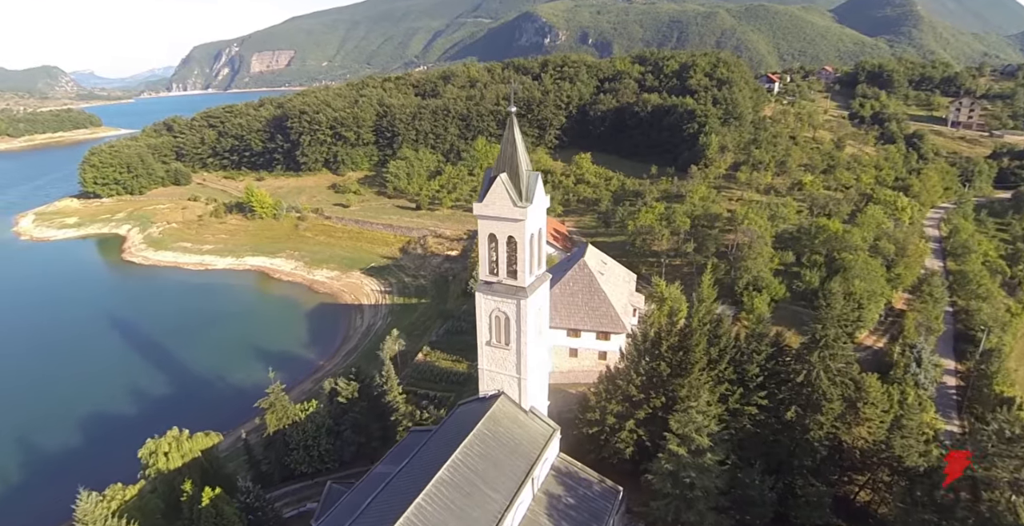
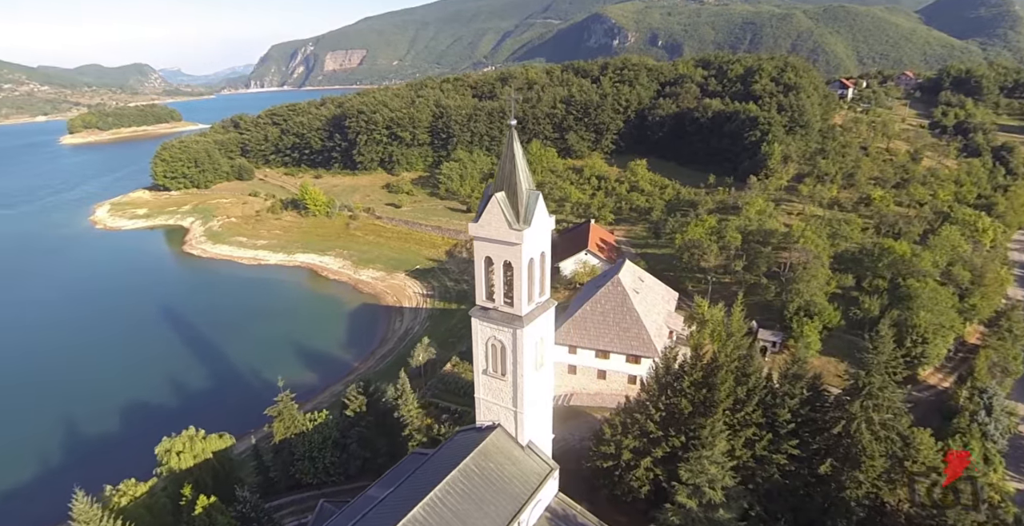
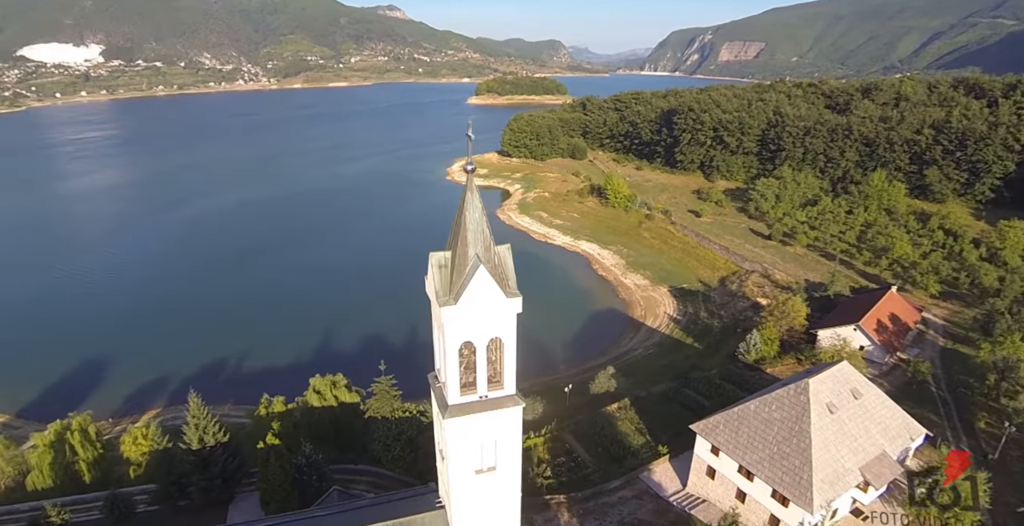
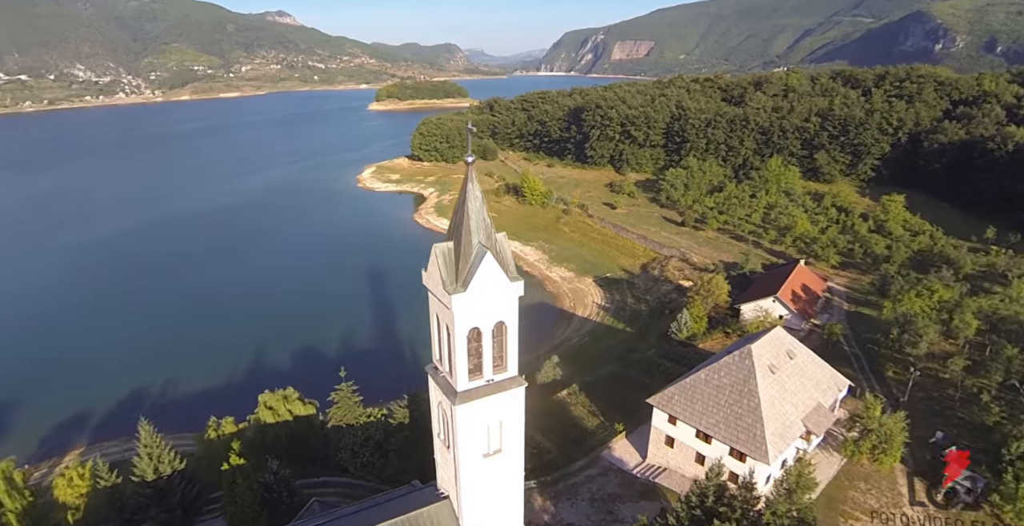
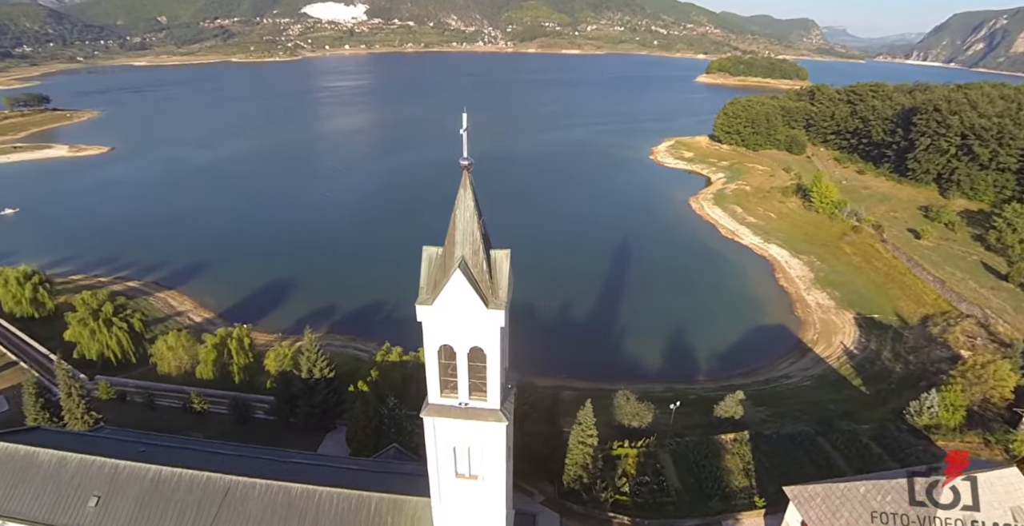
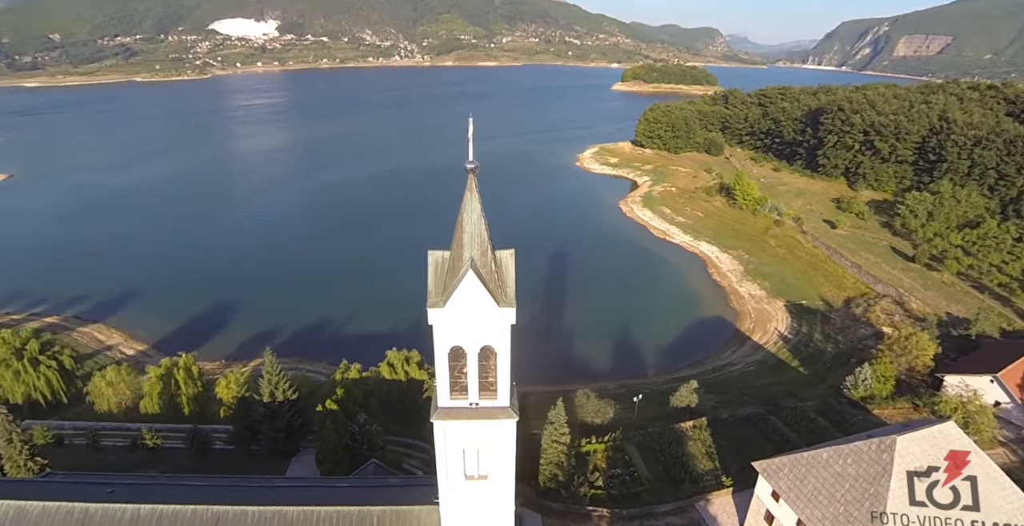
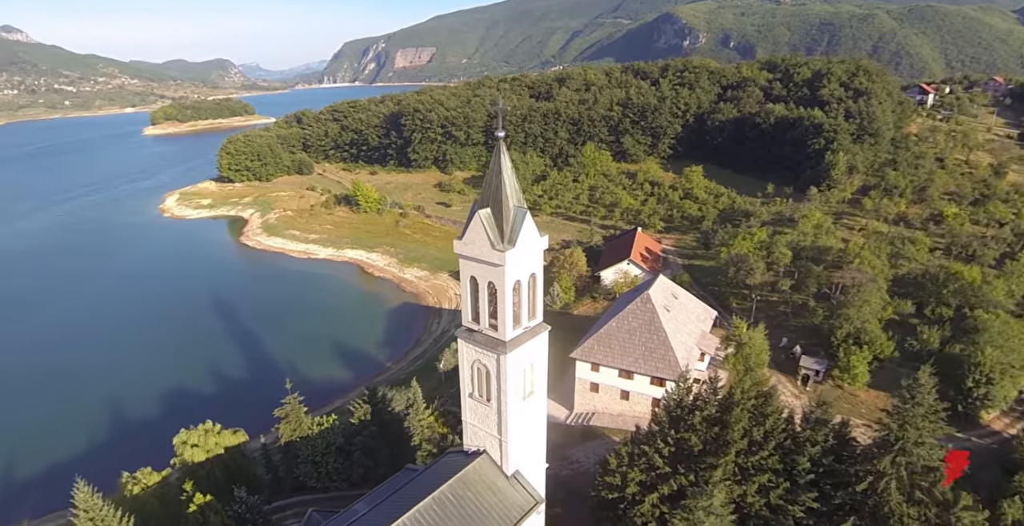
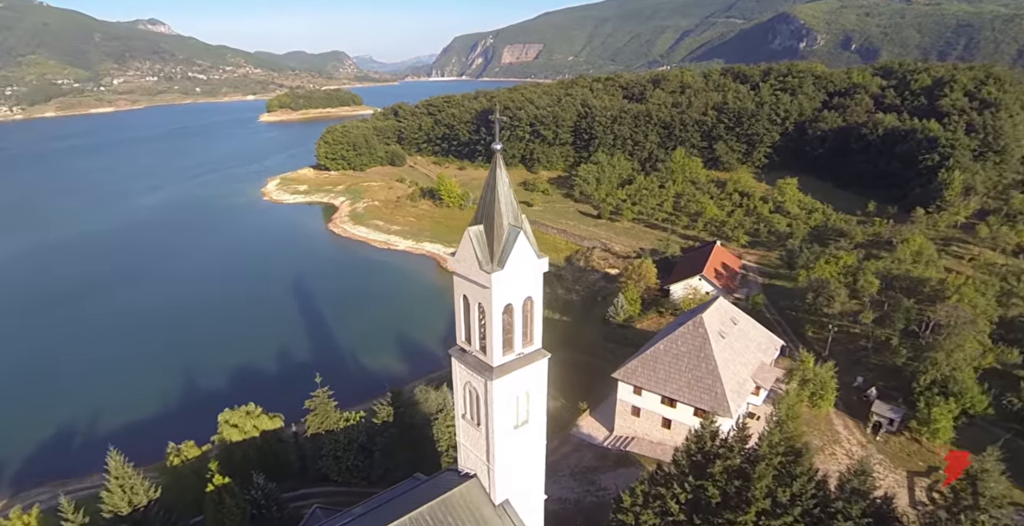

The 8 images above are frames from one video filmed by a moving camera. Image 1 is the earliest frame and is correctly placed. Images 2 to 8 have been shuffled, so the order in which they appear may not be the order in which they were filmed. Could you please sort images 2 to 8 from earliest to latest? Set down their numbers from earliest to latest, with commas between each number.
2, 7, 8, 4, 3, 6, 5
